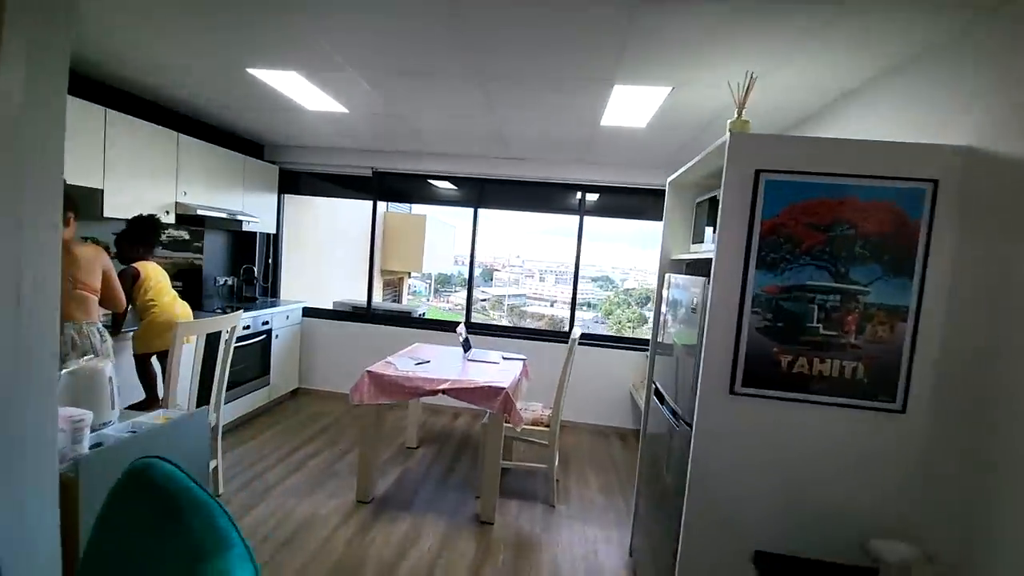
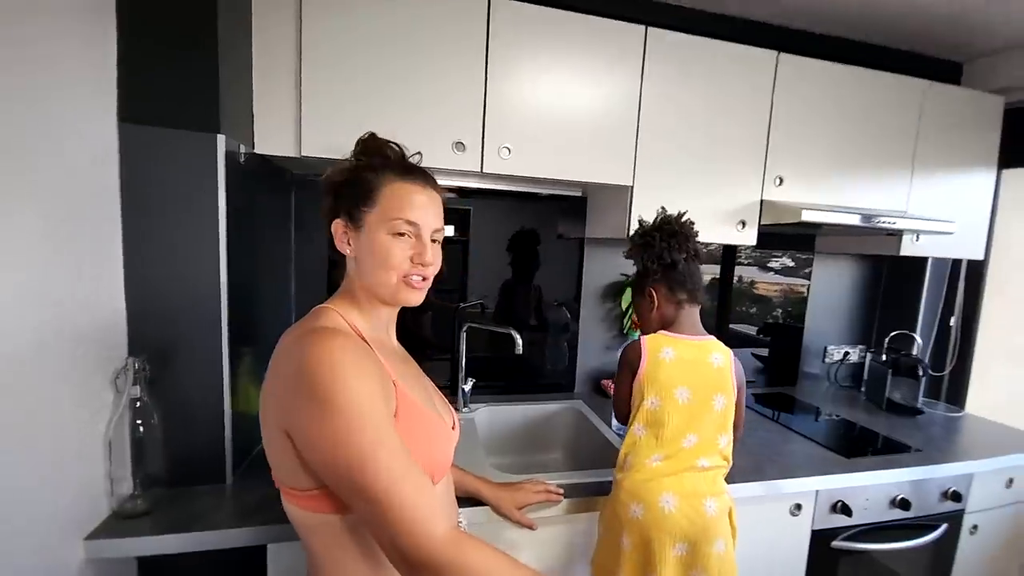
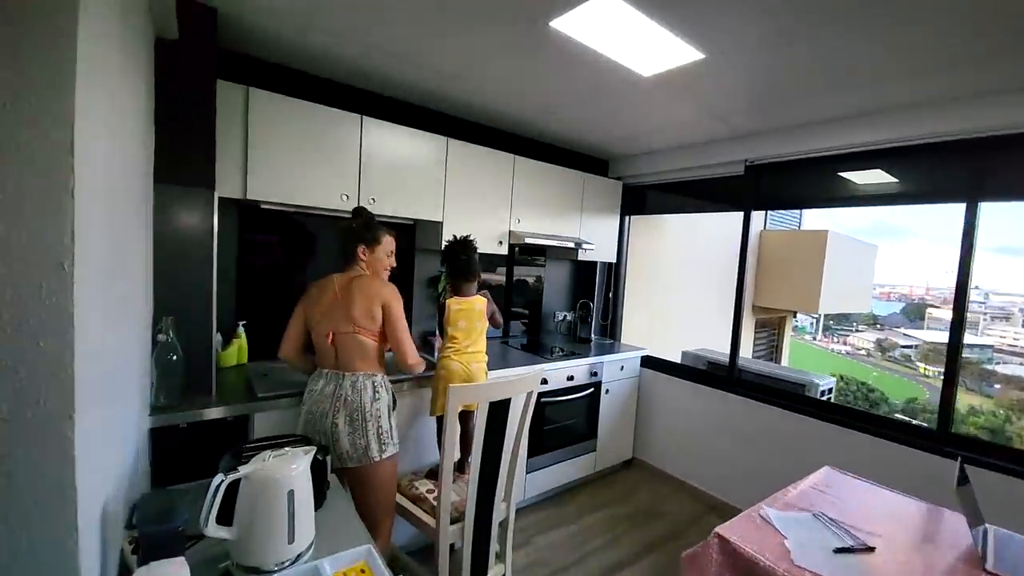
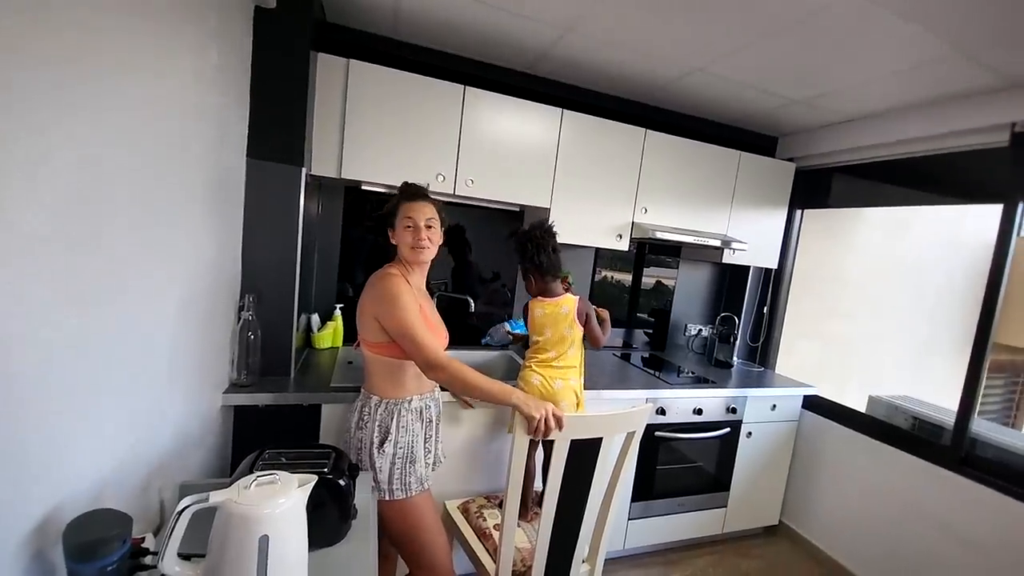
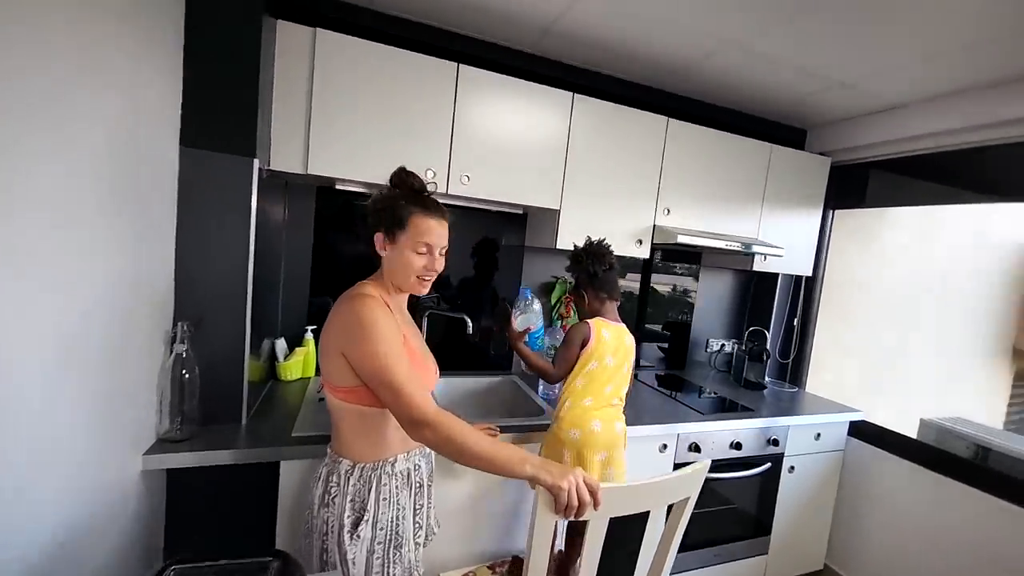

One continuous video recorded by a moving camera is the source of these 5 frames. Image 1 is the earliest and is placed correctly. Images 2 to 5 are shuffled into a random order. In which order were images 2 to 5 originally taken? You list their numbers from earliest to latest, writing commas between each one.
3, 4, 5, 2
